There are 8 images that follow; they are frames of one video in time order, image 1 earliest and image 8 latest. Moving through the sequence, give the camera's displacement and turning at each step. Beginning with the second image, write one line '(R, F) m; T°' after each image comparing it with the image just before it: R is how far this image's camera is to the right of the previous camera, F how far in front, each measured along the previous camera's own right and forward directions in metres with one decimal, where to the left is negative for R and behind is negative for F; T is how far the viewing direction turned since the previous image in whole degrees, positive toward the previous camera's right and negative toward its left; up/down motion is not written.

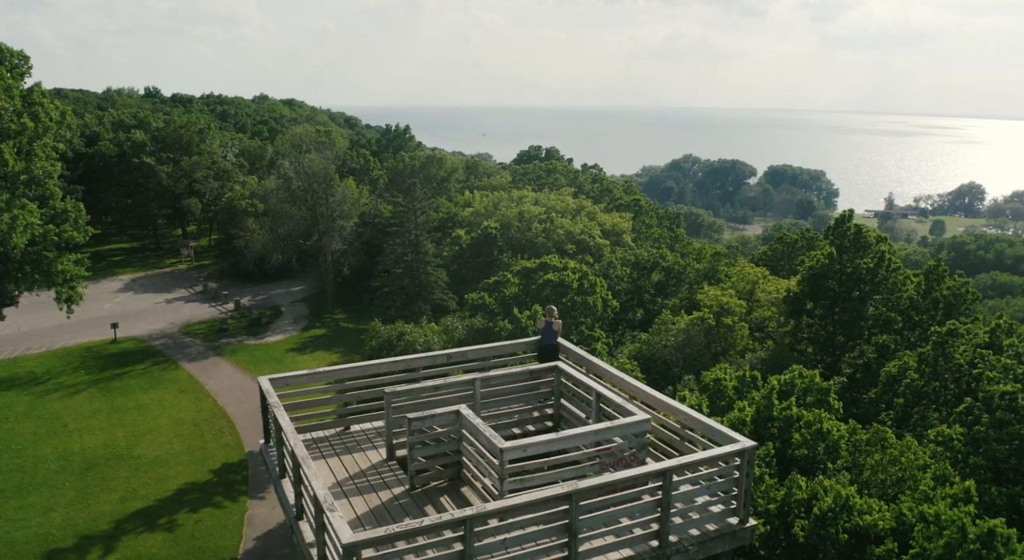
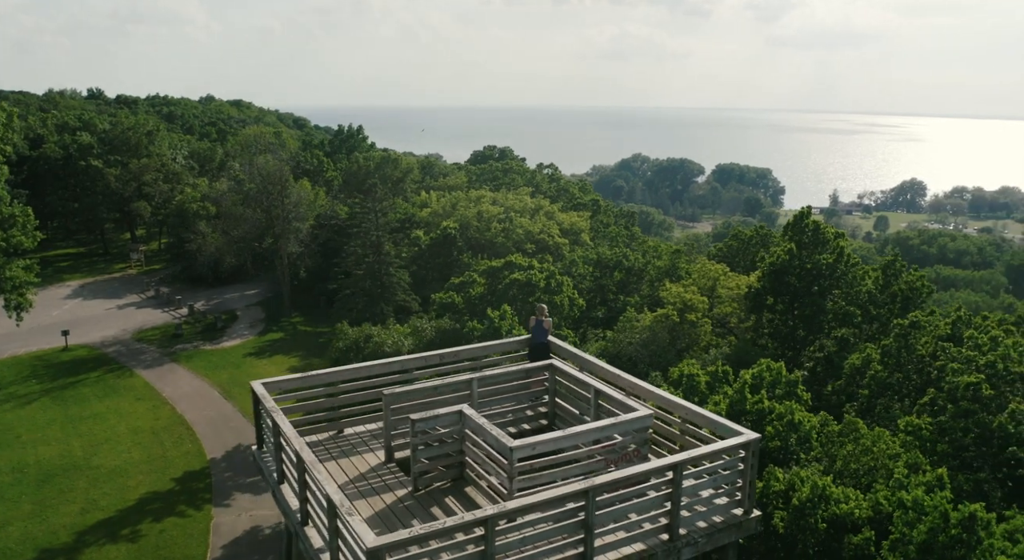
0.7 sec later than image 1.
(-0.4, 0.0) m; +3°
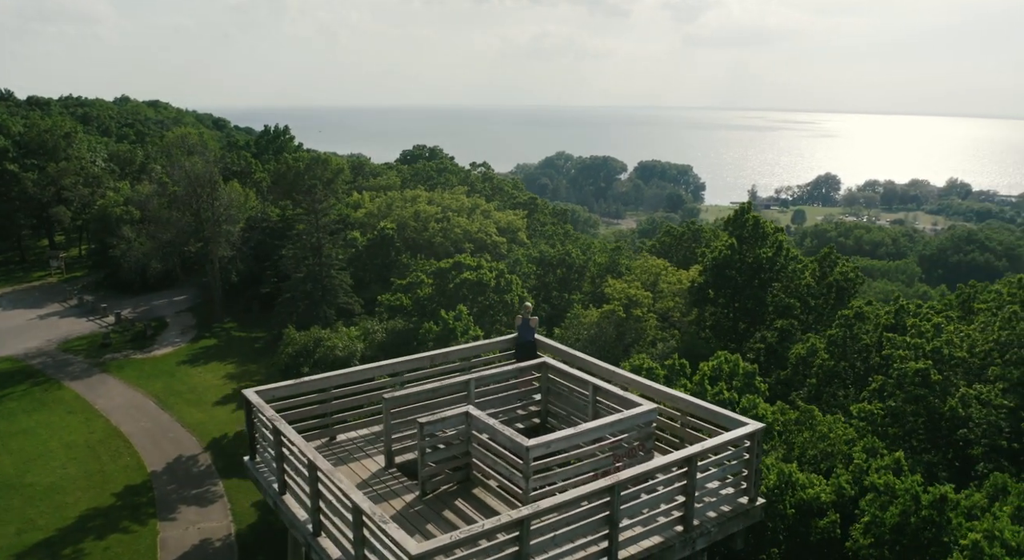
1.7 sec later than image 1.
(-0.6, 0.0) m; +4°
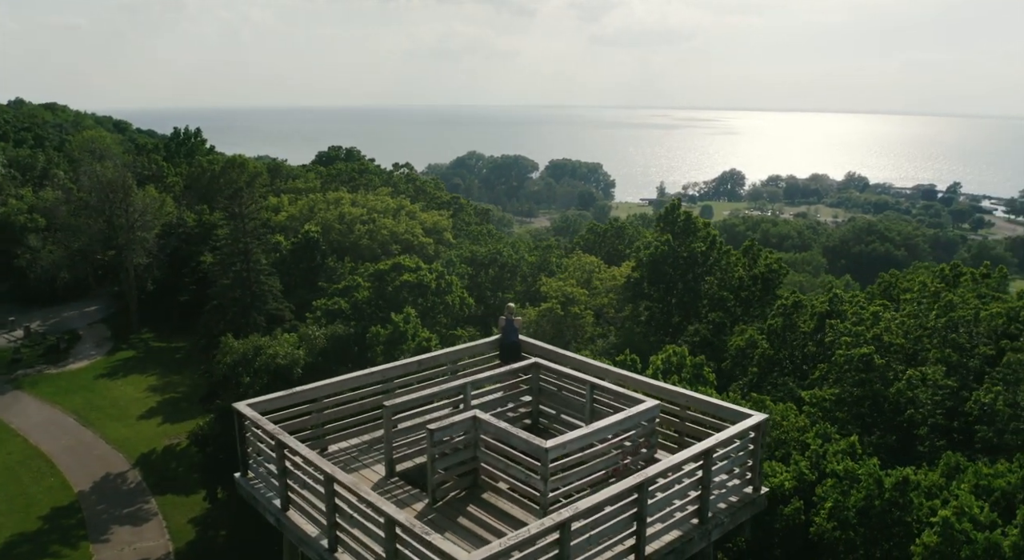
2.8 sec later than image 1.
(-0.7, +0.1) m; +5°
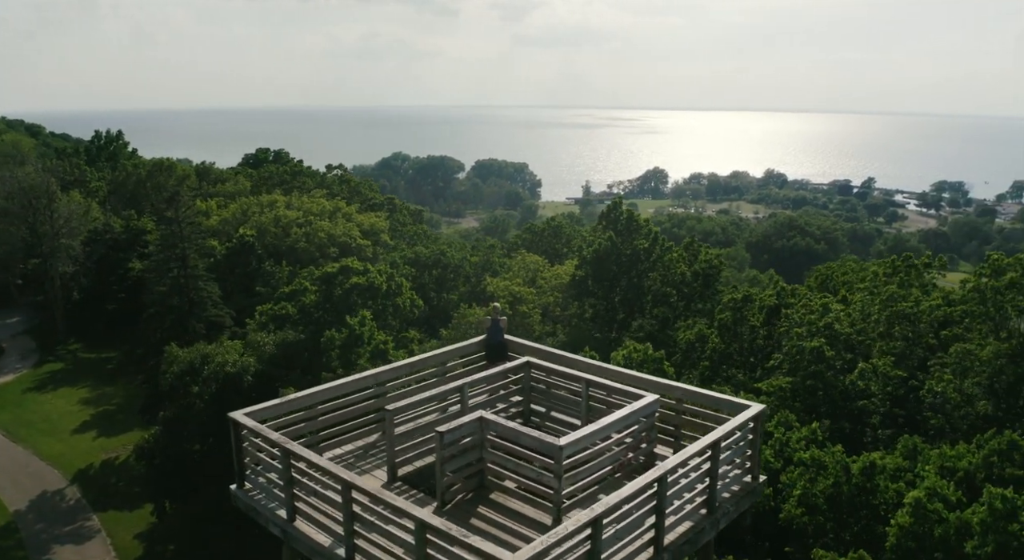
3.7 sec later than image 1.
(-0.6, 0.0) m; +4°
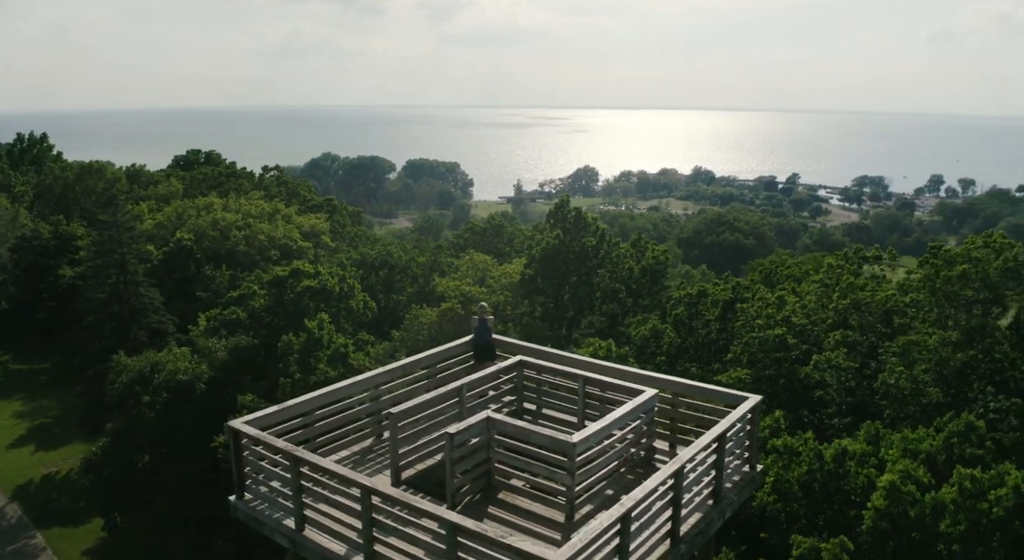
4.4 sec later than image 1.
(-0.5, 0.0) m; +4°
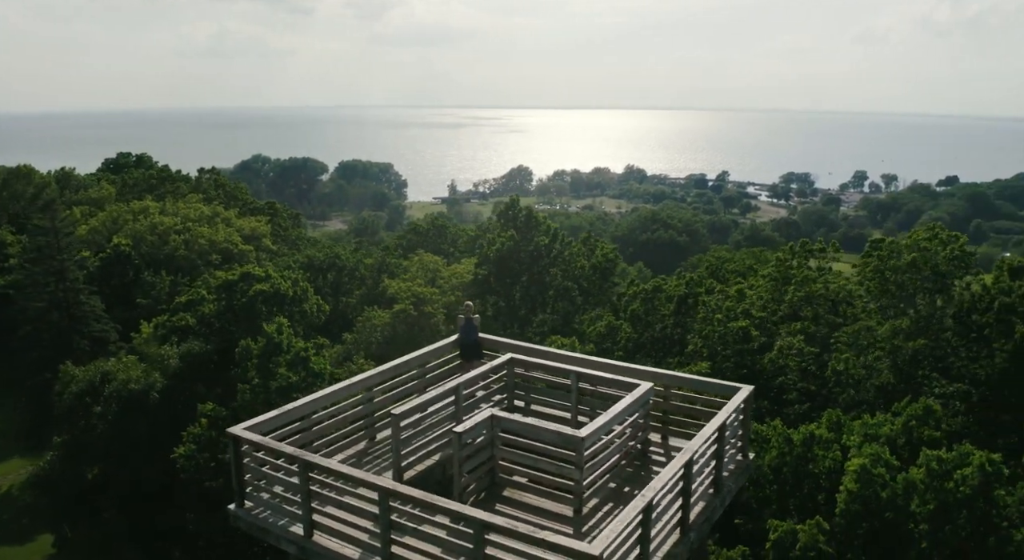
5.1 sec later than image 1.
(-0.5, -0.1) m; +4°
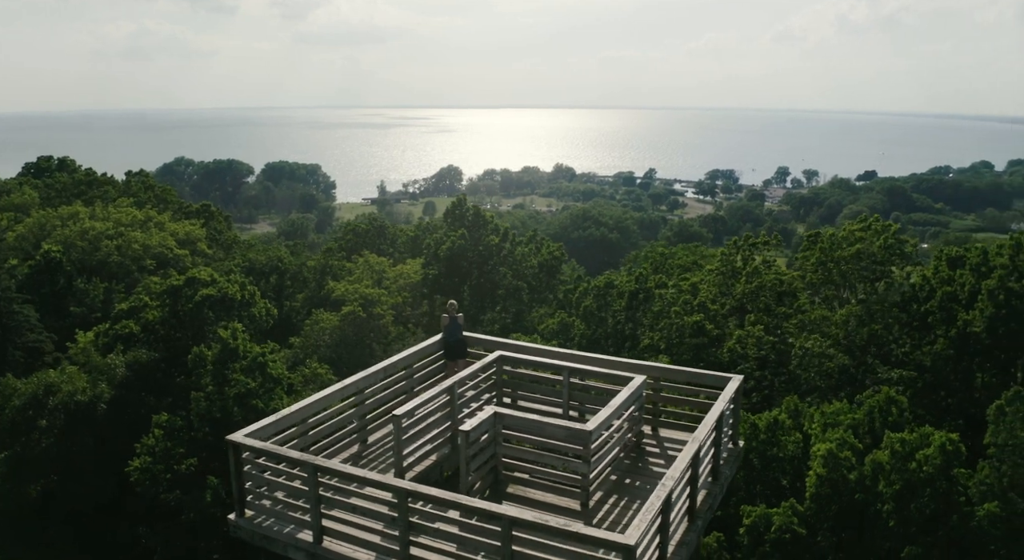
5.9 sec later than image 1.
(-0.5, -0.1) m; +4°
